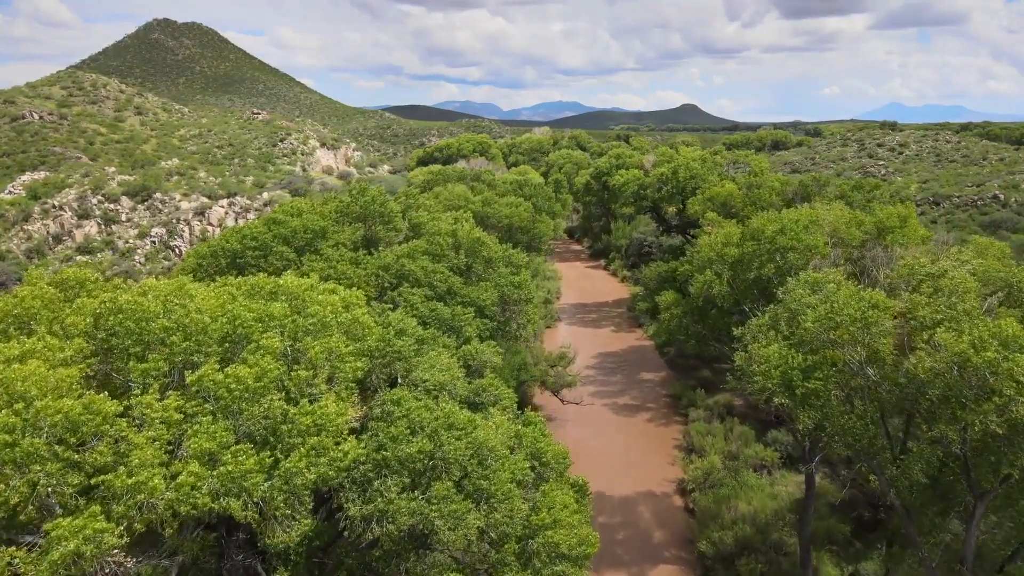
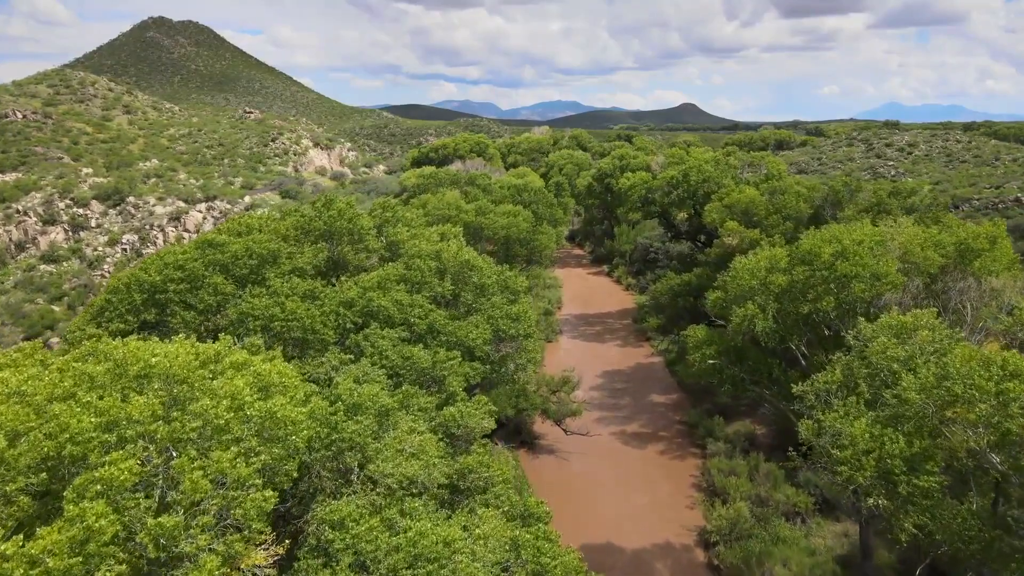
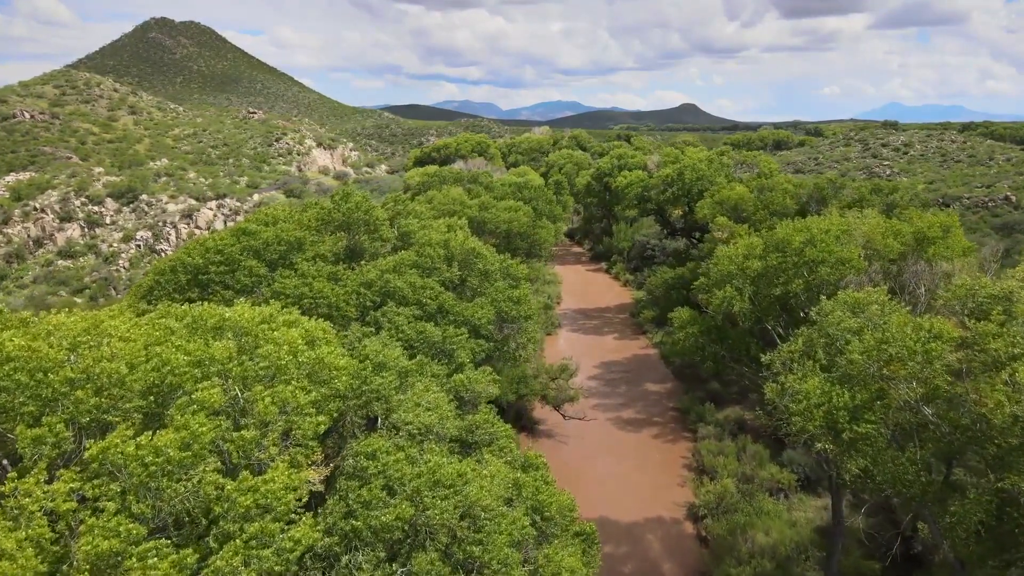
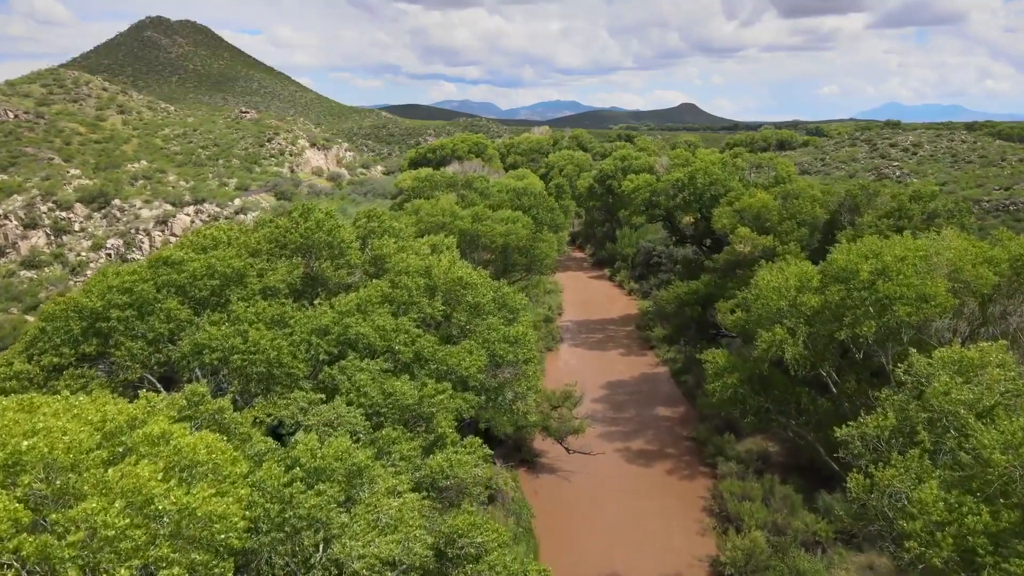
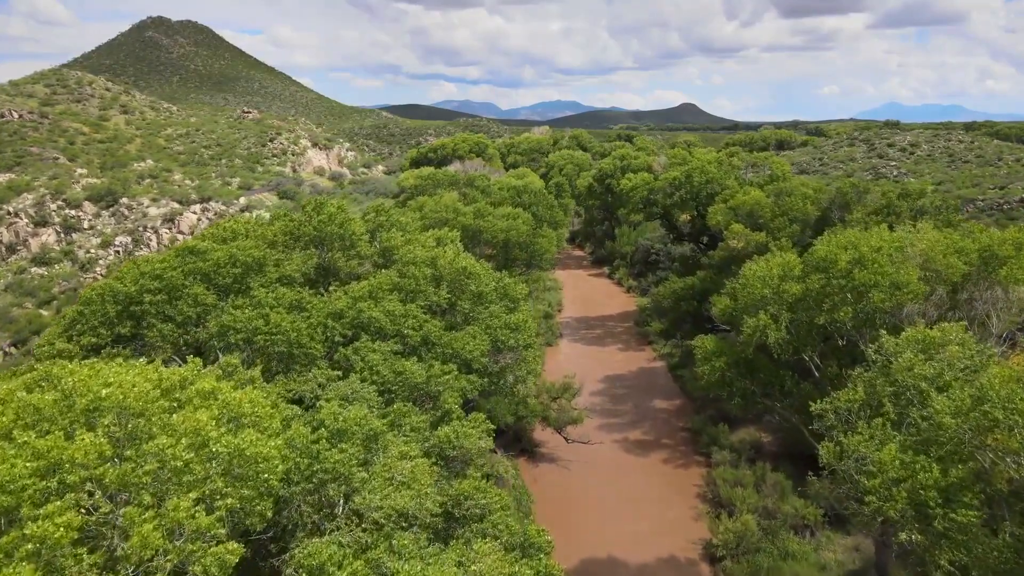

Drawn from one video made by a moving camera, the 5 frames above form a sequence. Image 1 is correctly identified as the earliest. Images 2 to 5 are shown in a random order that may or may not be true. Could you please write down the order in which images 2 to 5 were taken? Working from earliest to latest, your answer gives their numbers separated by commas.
3, 2, 5, 4
